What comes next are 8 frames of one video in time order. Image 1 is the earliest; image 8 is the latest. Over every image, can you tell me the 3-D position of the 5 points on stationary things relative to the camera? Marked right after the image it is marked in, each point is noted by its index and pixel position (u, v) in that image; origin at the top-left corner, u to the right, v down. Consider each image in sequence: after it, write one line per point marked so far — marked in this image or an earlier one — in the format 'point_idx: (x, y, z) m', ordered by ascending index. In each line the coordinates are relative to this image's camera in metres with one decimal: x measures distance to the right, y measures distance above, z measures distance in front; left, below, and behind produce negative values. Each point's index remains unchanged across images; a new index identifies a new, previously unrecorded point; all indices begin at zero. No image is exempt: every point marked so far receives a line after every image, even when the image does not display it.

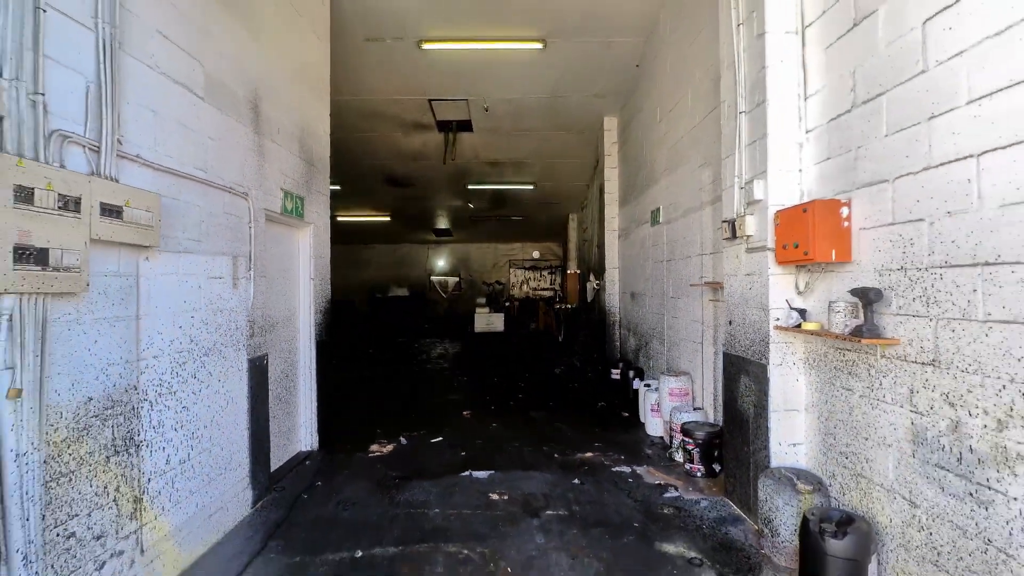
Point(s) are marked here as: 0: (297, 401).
0: (-1.7, -0.9, +4.1) m
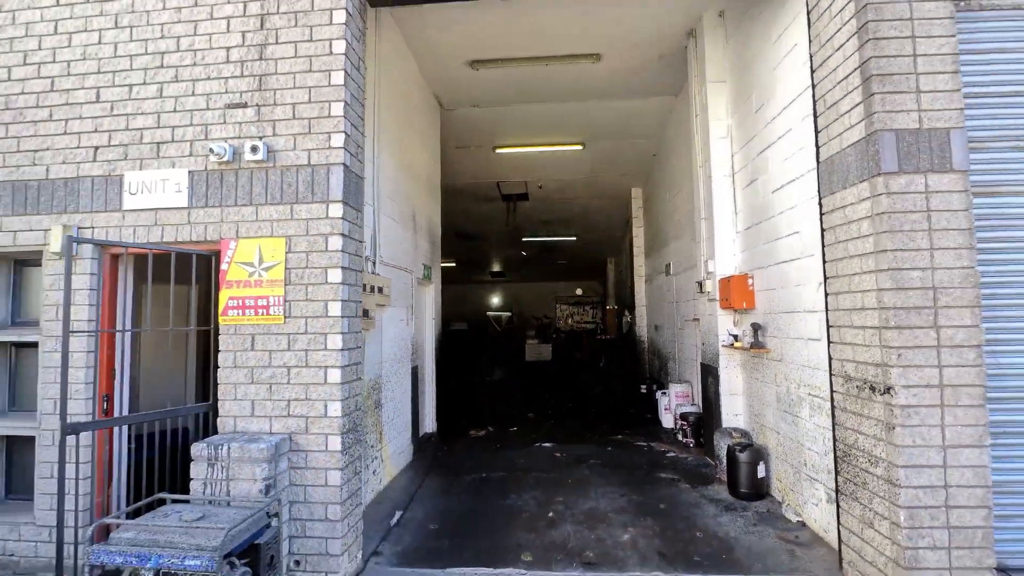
0: (-1.0, -1.3, +6.3) m
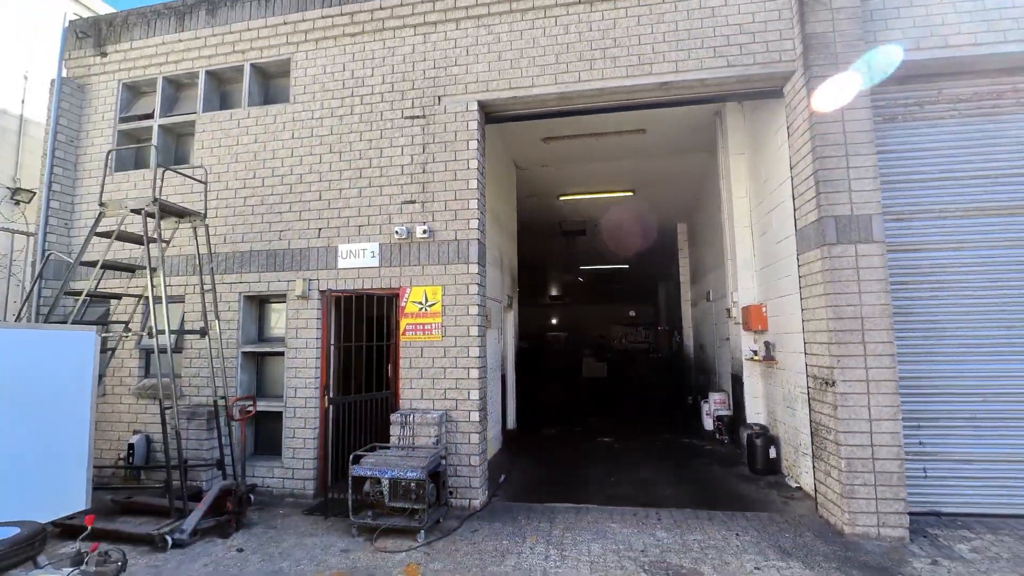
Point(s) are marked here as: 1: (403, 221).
0: (0.0, -1.7, +8.0) m
1: (-1.1, +0.7, +5.0) m
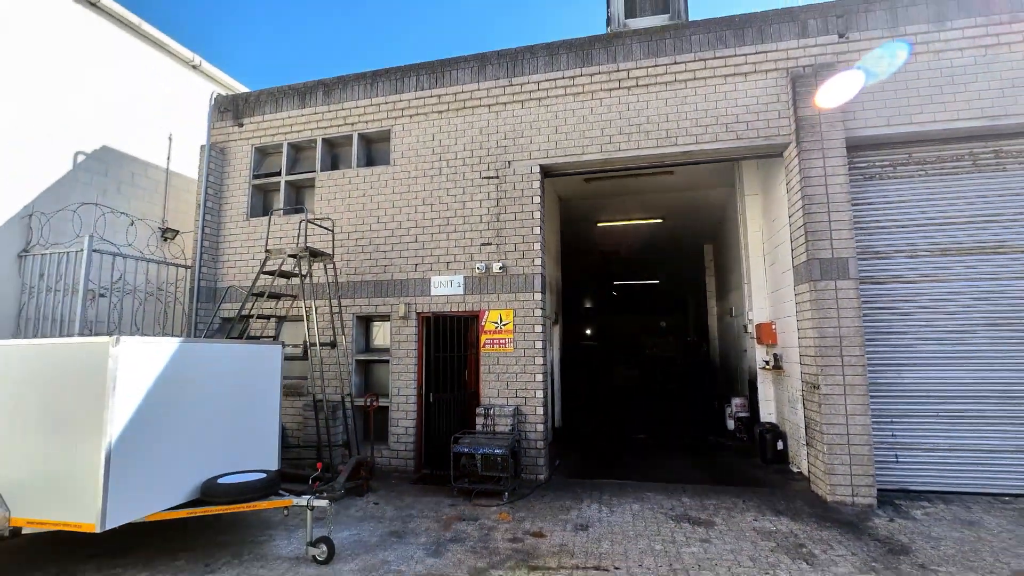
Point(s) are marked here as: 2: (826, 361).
0: (+0.8, -2.1, +9.4) m
1: (-0.4, +0.4, +6.5) m
2: (+3.2, -0.7, +5.2) m
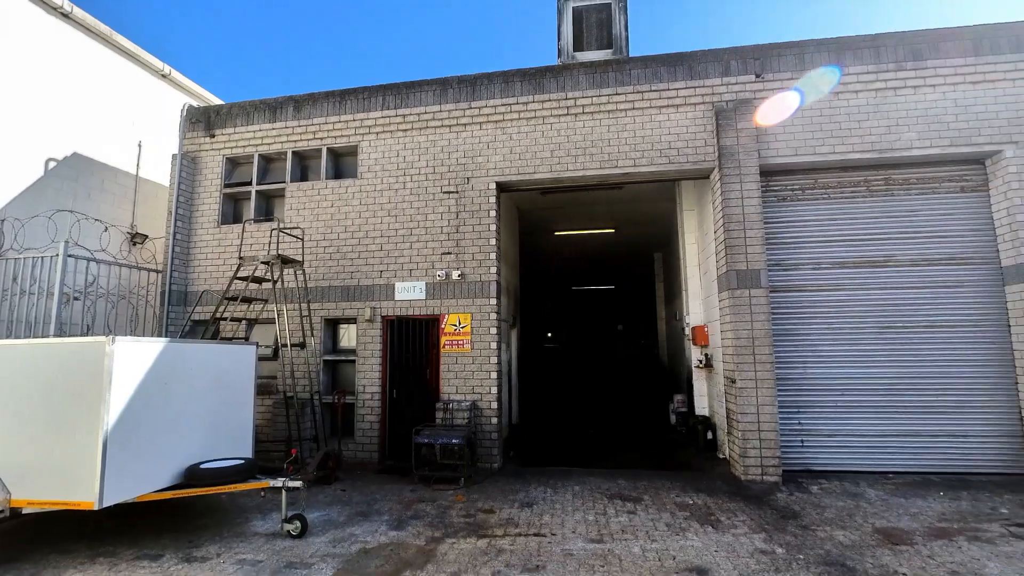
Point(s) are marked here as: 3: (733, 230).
0: (+0.1, -2.2, +10.0) m
1: (-1.0, +0.3, +7.1) m
2: (+2.7, -0.8, +6.0) m
3: (+2.7, +0.7, +6.3) m
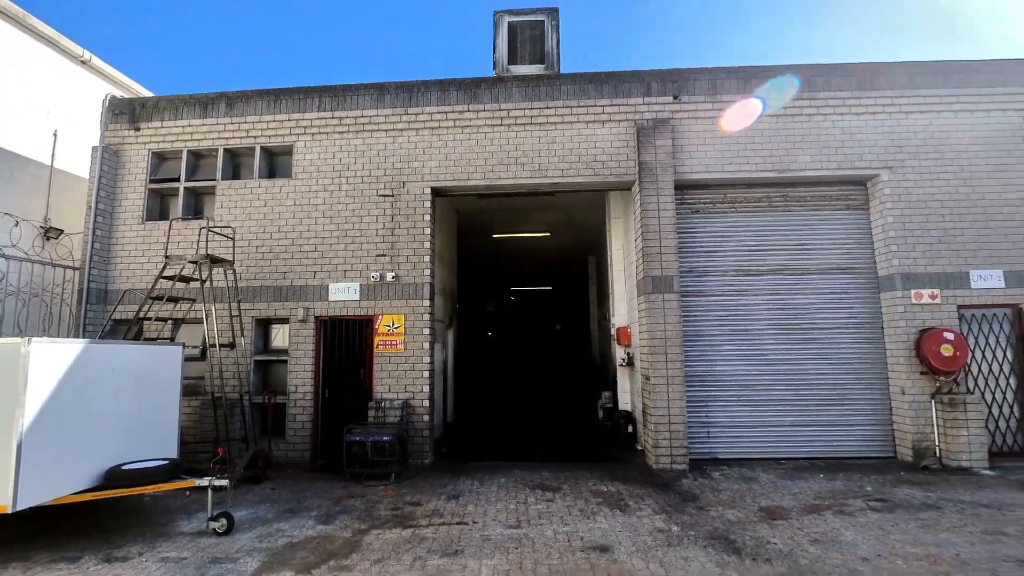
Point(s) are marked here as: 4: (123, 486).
0: (-1.2, -2.2, +10.2) m
1: (-1.9, +0.3, +7.2) m
2: (+1.8, -0.9, +6.6) m
3: (+1.8, +0.6, +6.8) m
4: (-3.3, -1.7, +4.4) m
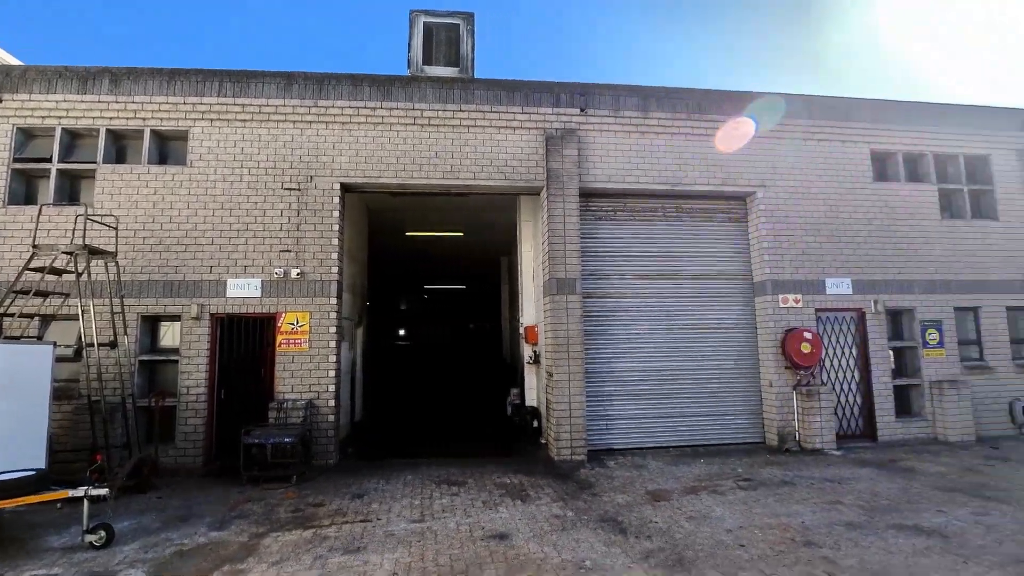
0: (-3.0, -2.1, +10.1) m
1: (-3.1, +0.3, +7.0) m
2: (+0.6, -0.9, +6.9) m
3: (+0.6, +0.6, +7.2) m
4: (-4.1, -1.6, +3.9) m
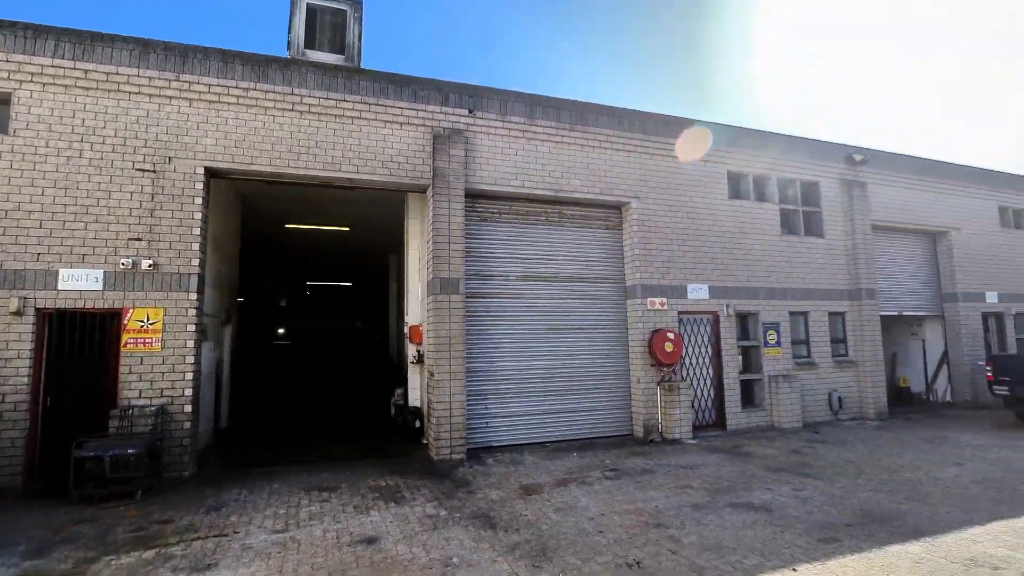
0: (-5.2, -2.0, +9.3) m
1: (-4.6, +0.4, +6.2) m
2: (-1.0, -0.9, +6.9) m
3: (-1.0, +0.6, +7.2) m
4: (-5.0, -1.5, +3.1) m
